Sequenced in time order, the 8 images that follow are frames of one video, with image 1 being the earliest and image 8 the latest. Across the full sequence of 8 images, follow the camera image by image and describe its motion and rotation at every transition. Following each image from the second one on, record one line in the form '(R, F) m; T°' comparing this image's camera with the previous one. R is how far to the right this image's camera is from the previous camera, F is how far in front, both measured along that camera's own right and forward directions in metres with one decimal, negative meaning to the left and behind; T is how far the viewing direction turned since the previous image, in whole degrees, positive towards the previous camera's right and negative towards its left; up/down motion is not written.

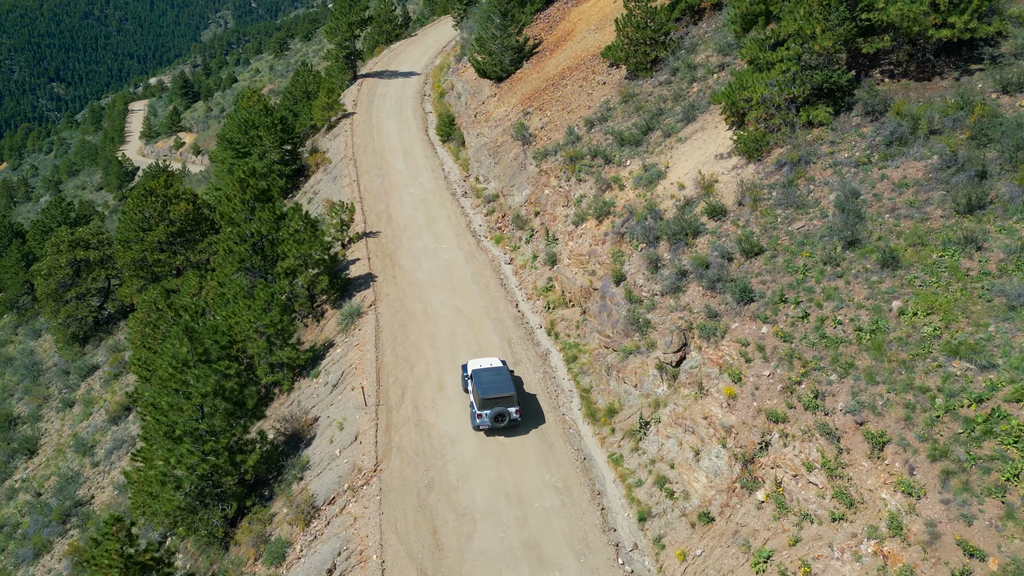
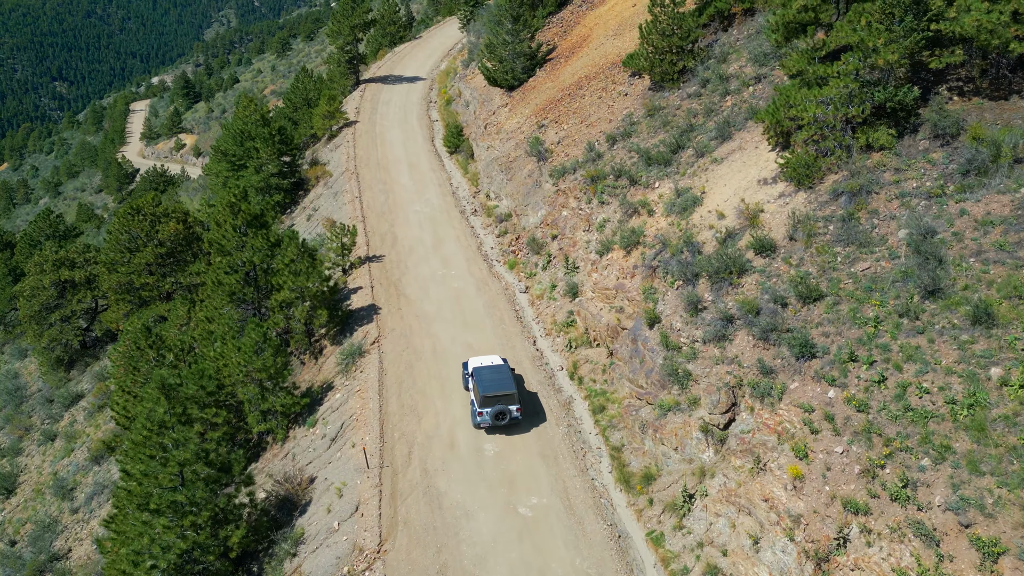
(-0.5, +2.5) m; 0°
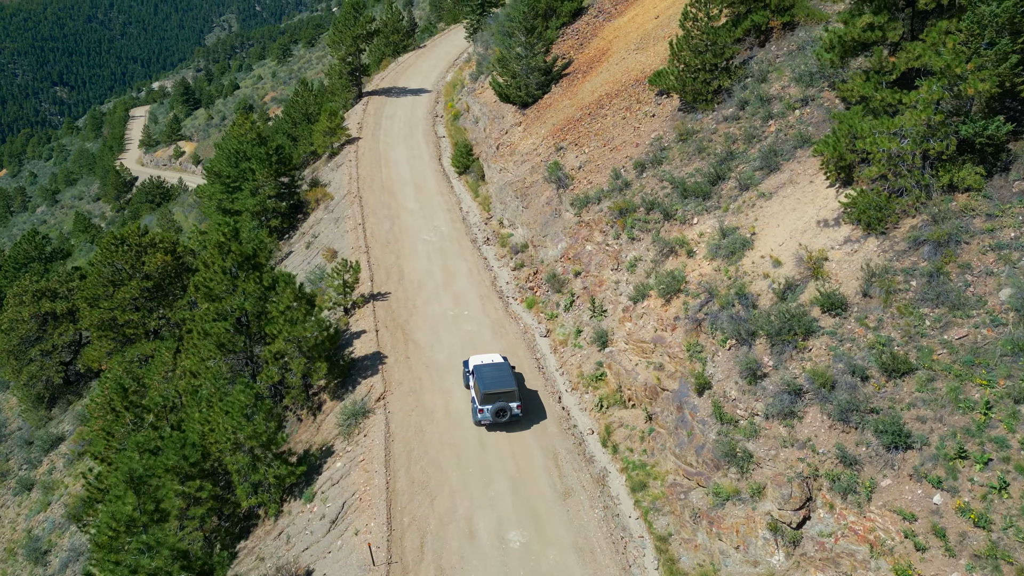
(-0.7, +2.7) m; 0°
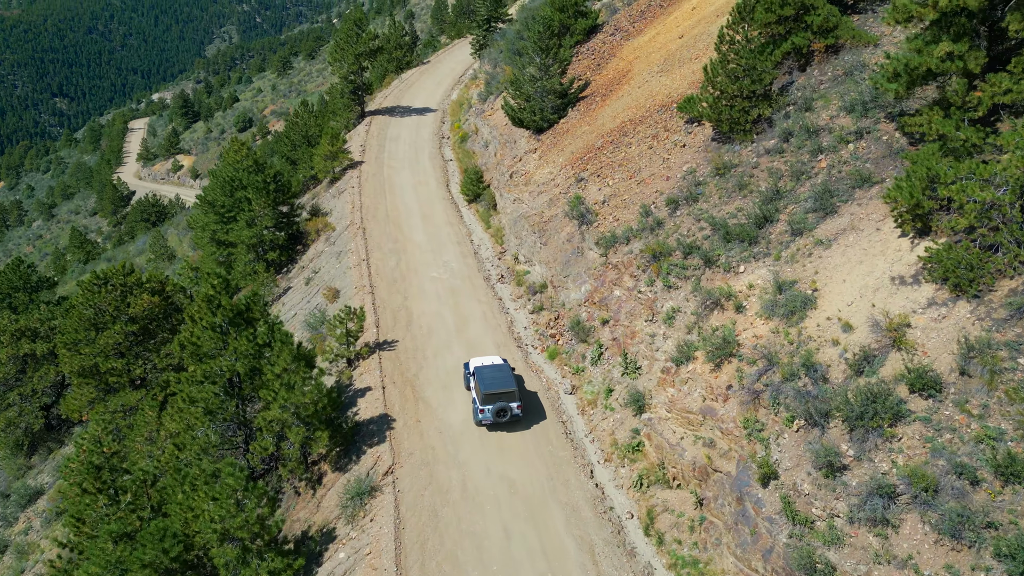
(-0.7, +2.5) m; 0°
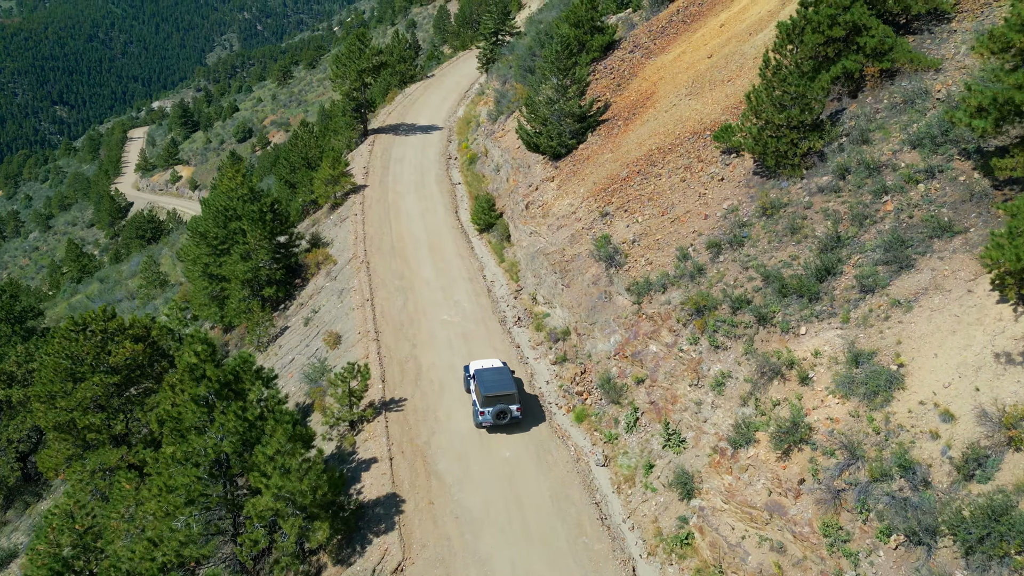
(-0.7, +2.6) m; 0°
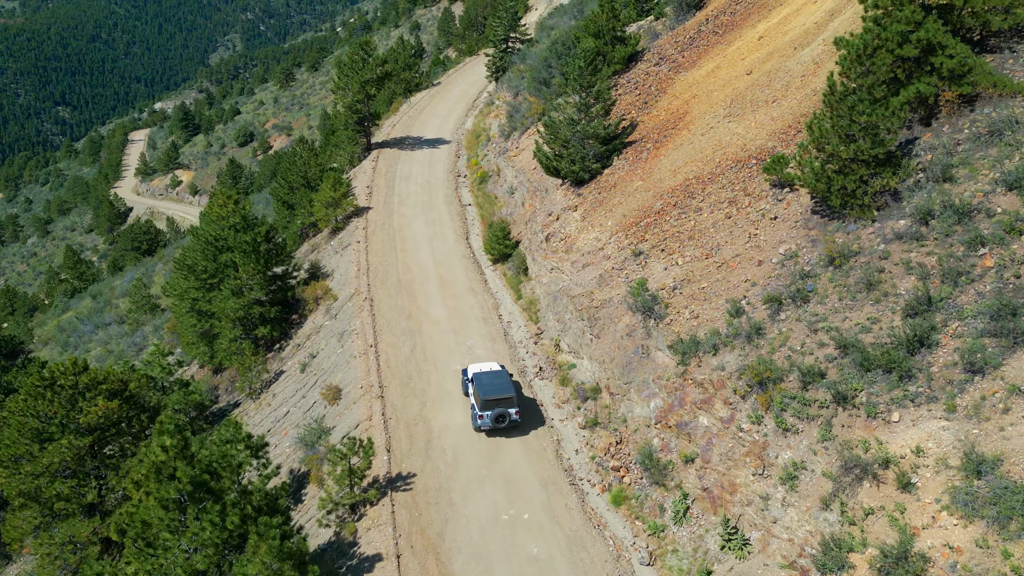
(-0.6, +3.0) m; 0°
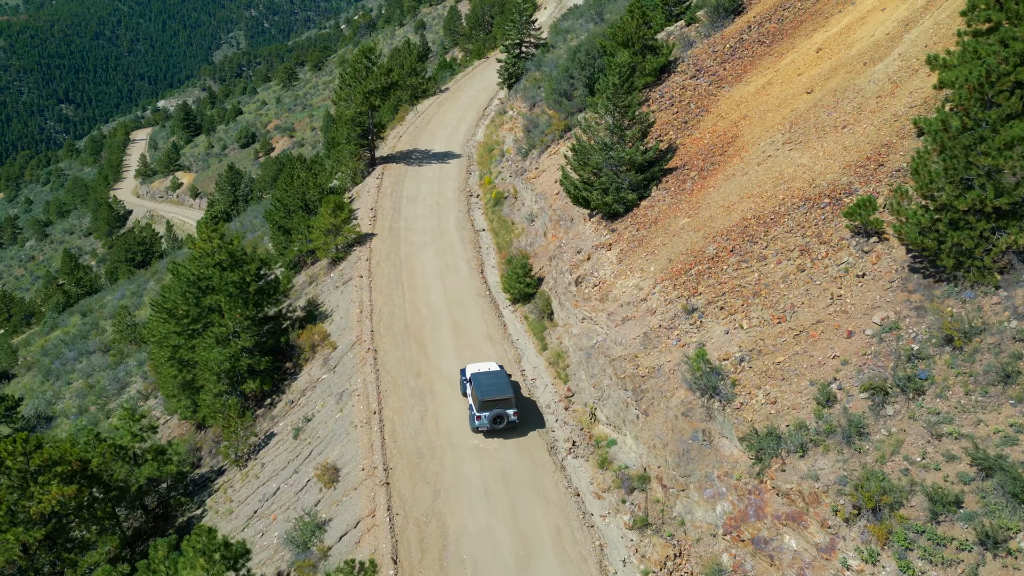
(-0.7, +3.7) m; 0°
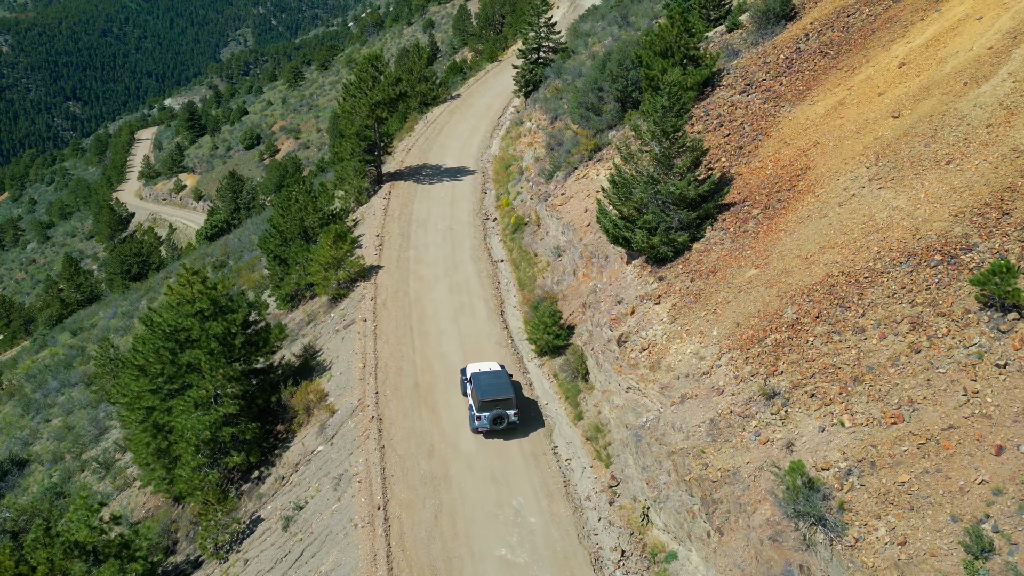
(-0.7, +3.8) m; 0°
